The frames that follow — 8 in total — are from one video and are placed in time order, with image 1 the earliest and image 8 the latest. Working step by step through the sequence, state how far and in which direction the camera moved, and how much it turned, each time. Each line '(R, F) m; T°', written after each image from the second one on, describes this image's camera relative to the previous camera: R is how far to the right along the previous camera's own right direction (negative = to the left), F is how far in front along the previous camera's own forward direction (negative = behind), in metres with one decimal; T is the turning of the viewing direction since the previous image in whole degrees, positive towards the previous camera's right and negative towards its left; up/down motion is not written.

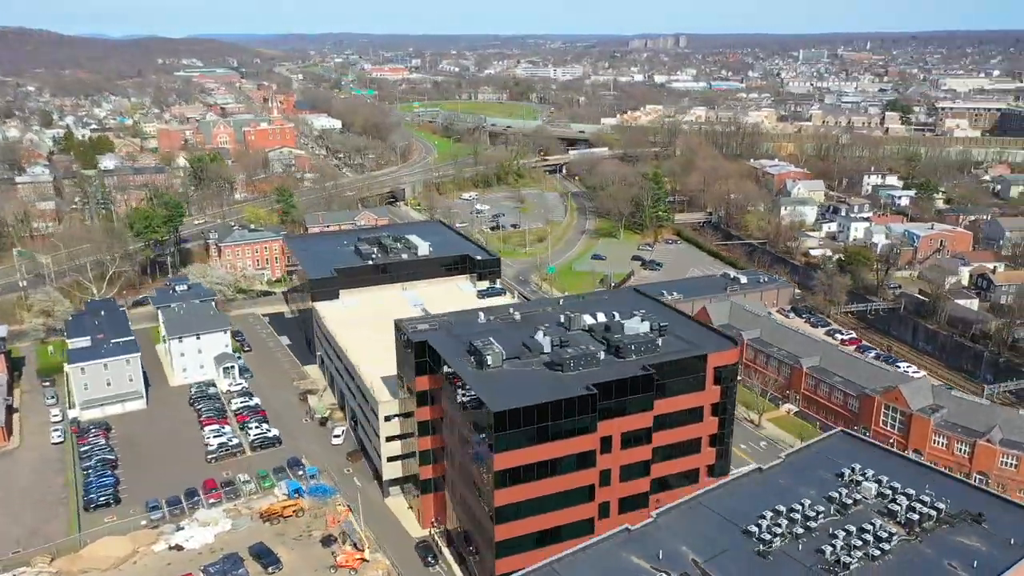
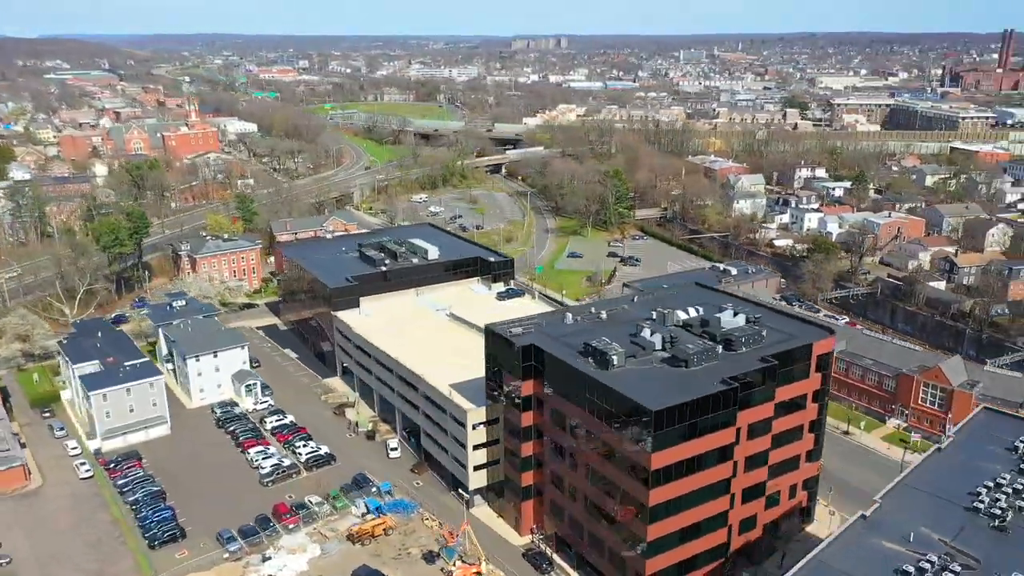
(-8.1, +1.0) m; +8°
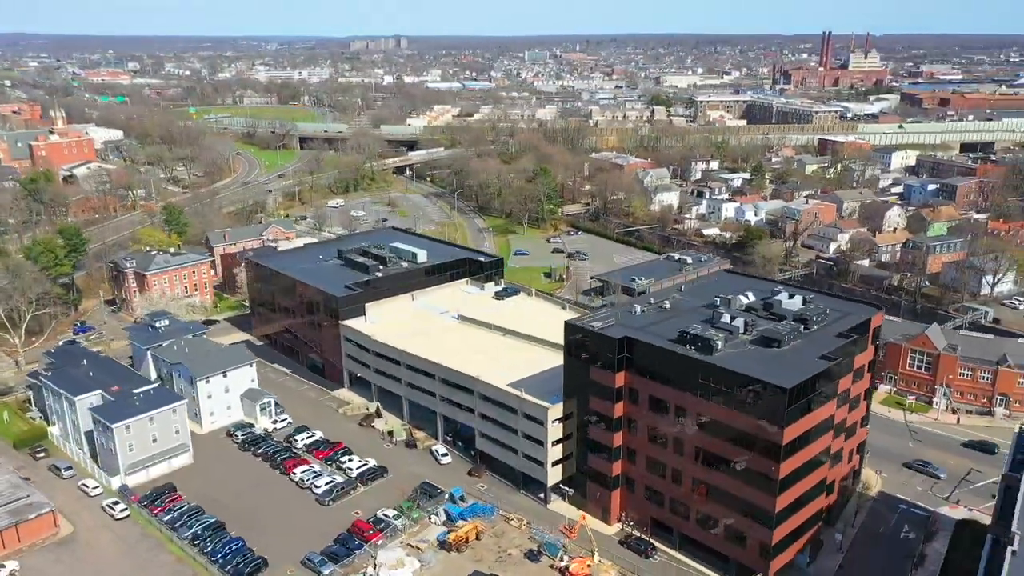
(-9.1, +0.6) m; +11°
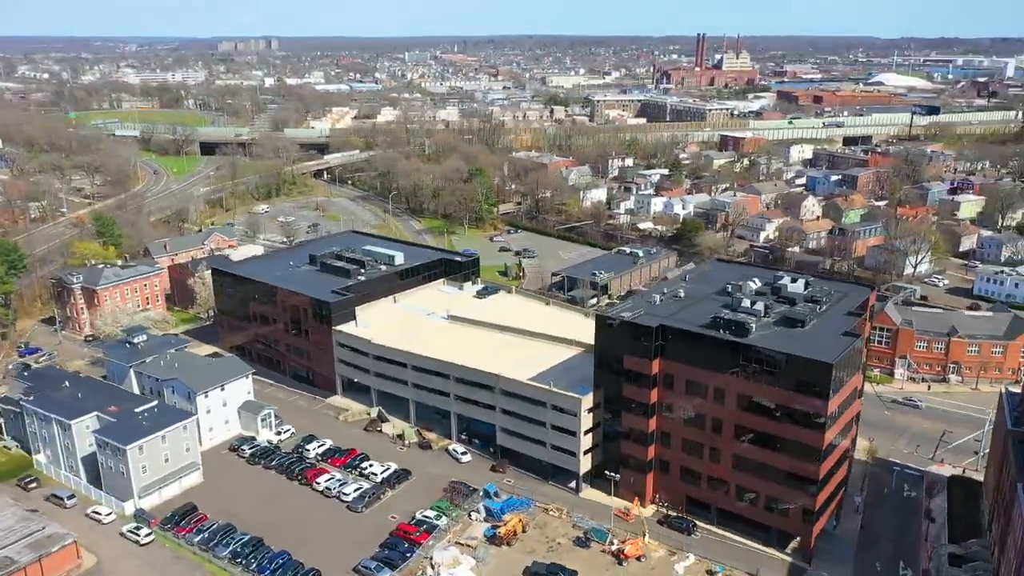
(-6.1, -0.1) m; +8°
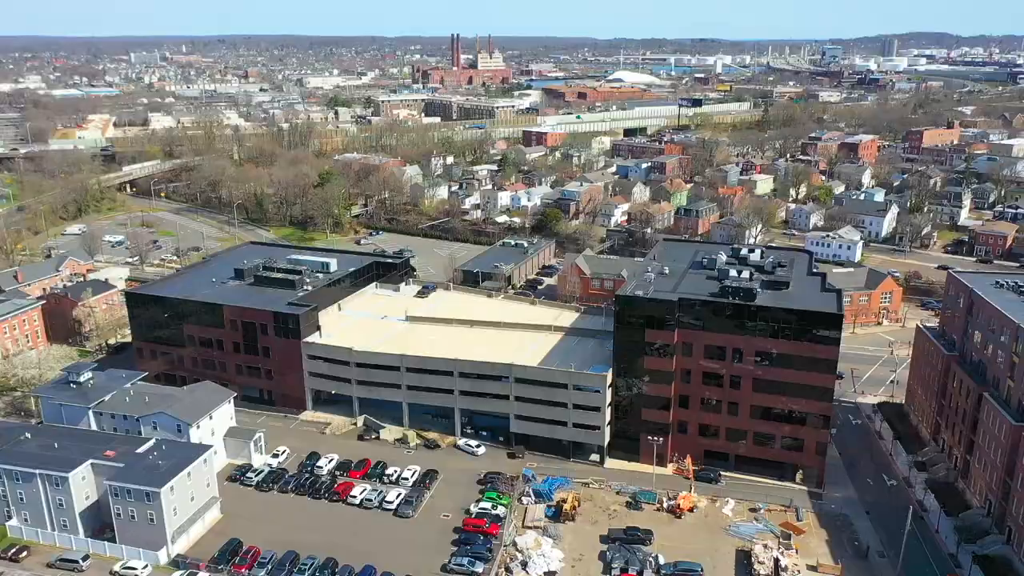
(-11.6, +0.5) m; +17°
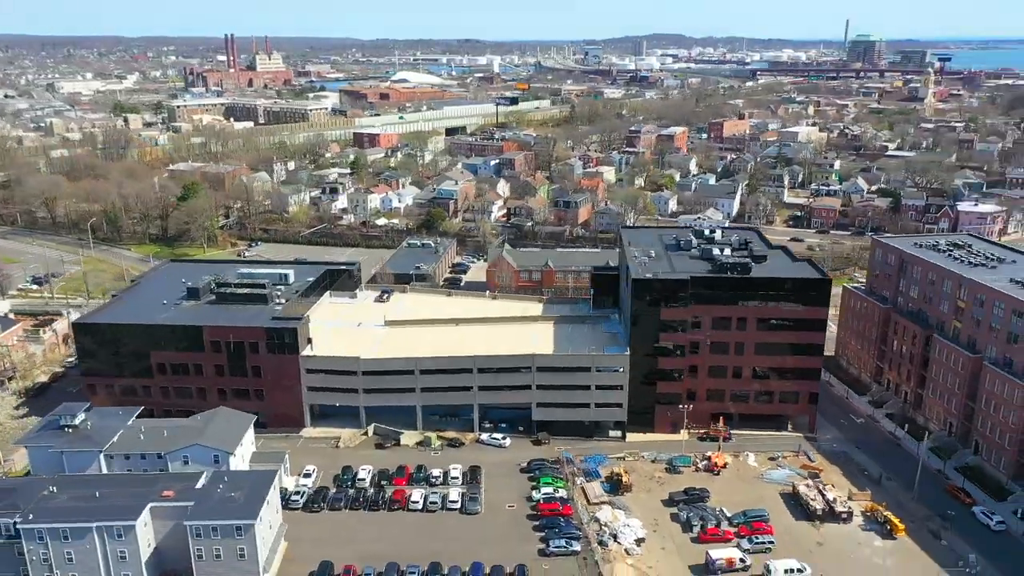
(-11.3, +0.4) m; +16°
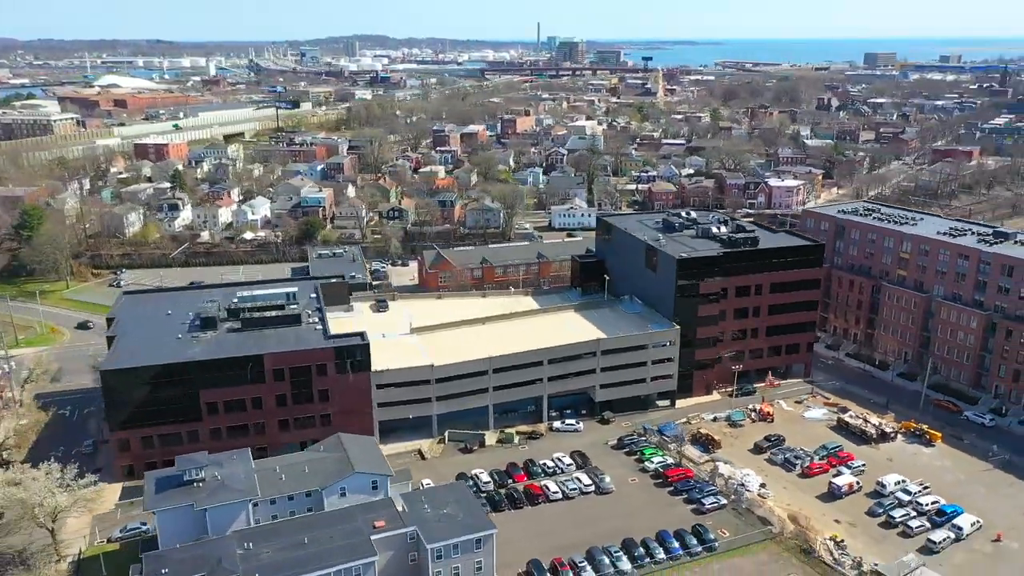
(-16.8, +1.6) m; +20°
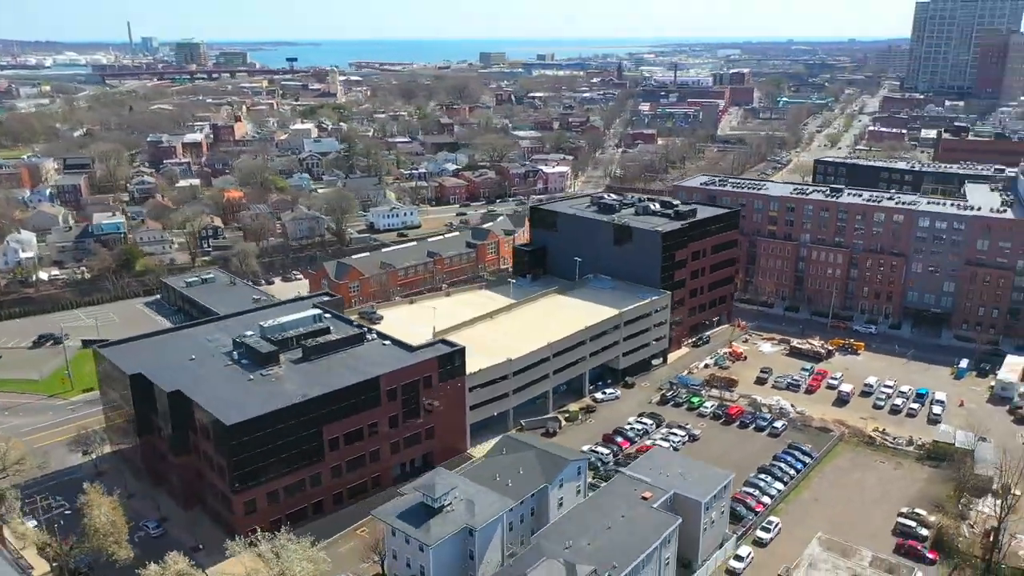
(-20.9, +3.1) m; +26°
